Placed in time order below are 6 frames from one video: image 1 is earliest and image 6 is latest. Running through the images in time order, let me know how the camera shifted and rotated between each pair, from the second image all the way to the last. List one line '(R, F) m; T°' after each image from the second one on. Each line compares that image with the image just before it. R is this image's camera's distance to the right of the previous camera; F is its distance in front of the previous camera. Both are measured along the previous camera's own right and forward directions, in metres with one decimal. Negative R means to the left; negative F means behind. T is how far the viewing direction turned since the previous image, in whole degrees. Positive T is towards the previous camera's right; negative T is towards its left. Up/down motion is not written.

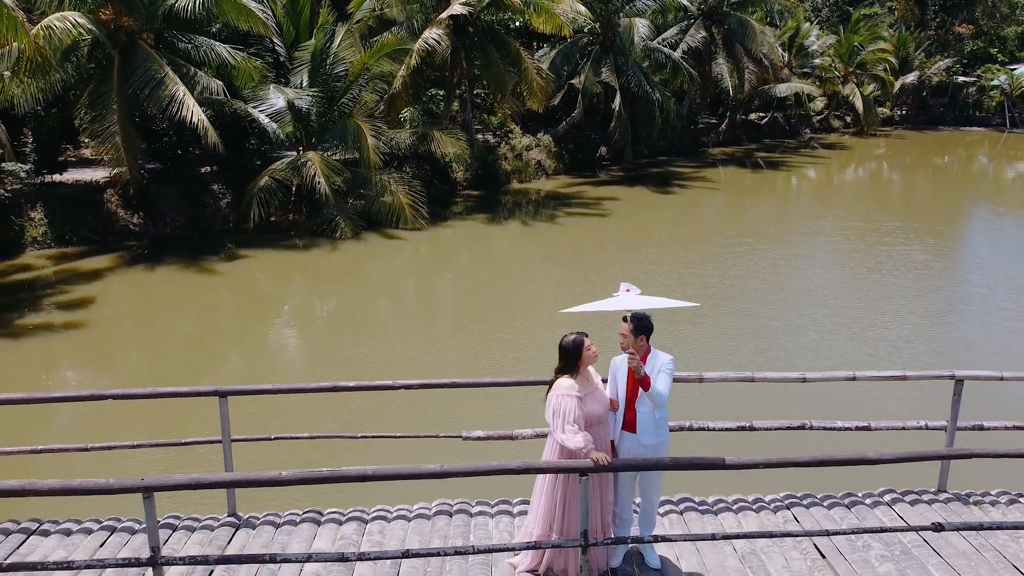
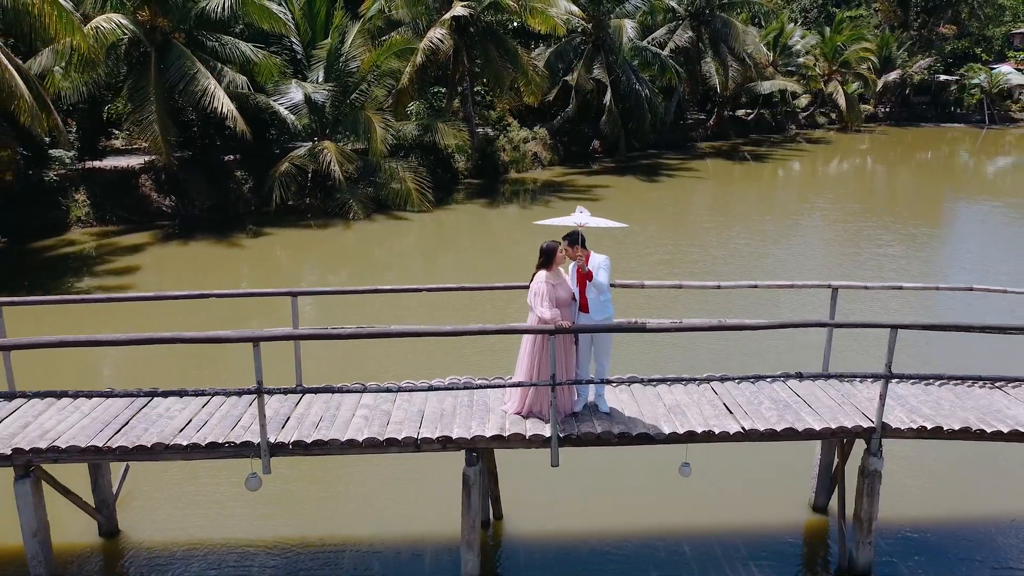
(+0.1, -1.7) m; 0°
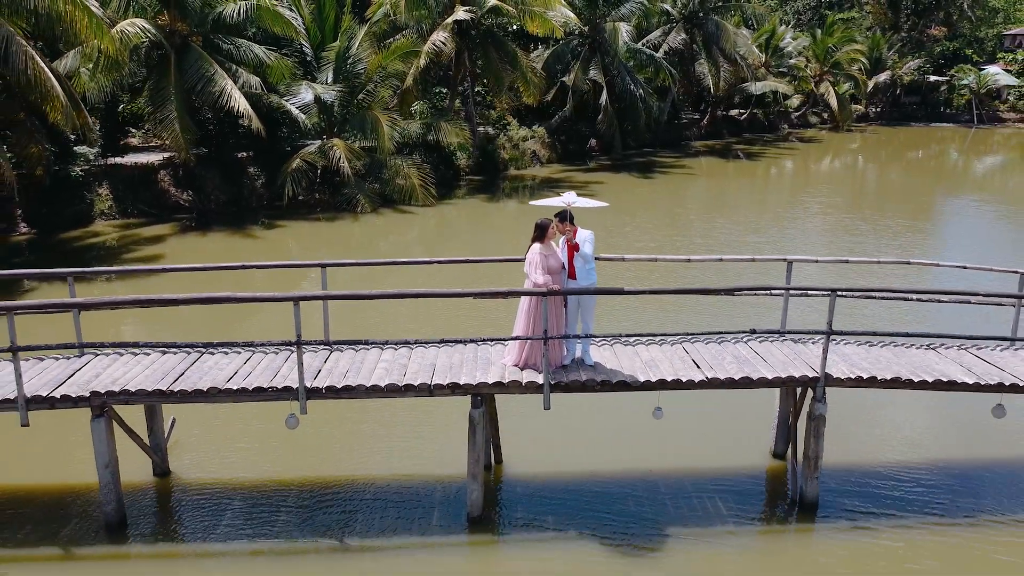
(0.0, -1.0) m; 0°
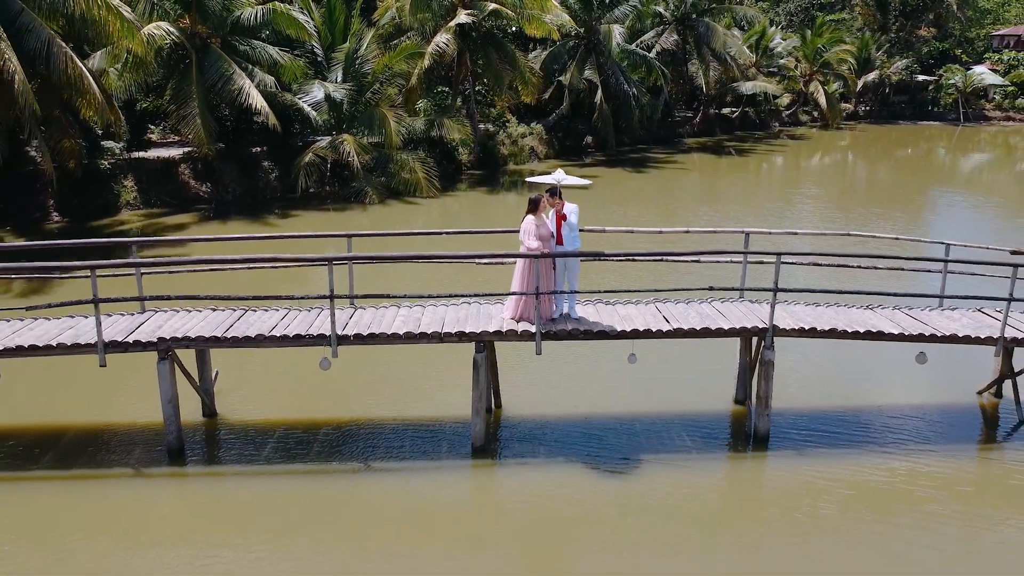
(0.0, -1.3) m; 0°
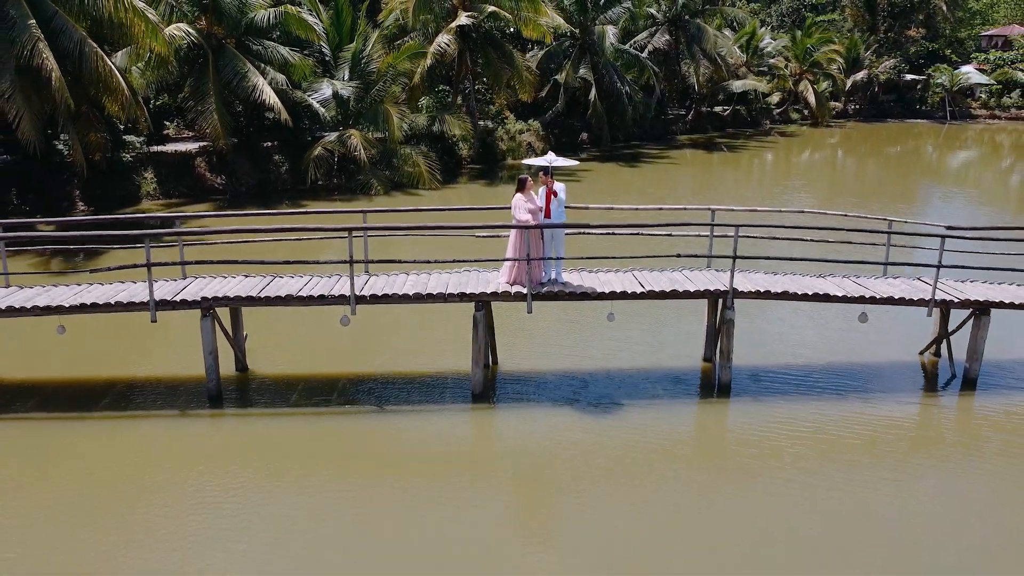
(+0.1, -1.2) m; 0°
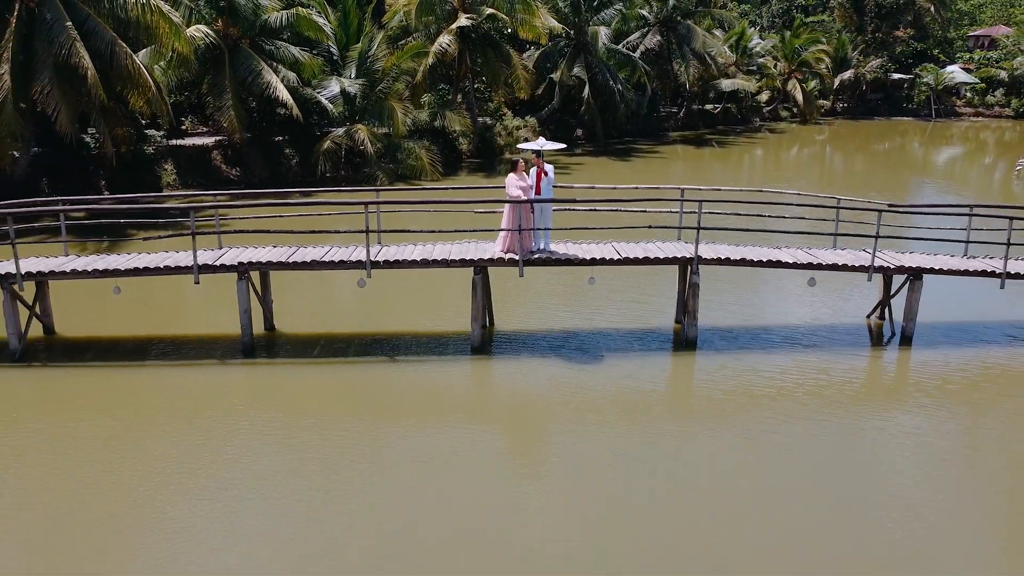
(+0.1, -1.4) m; 0°
